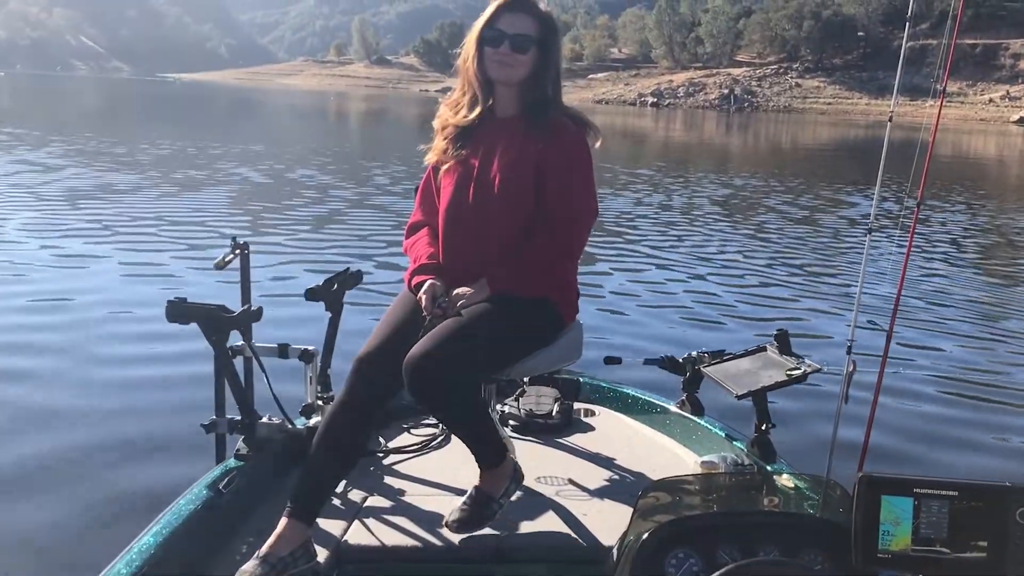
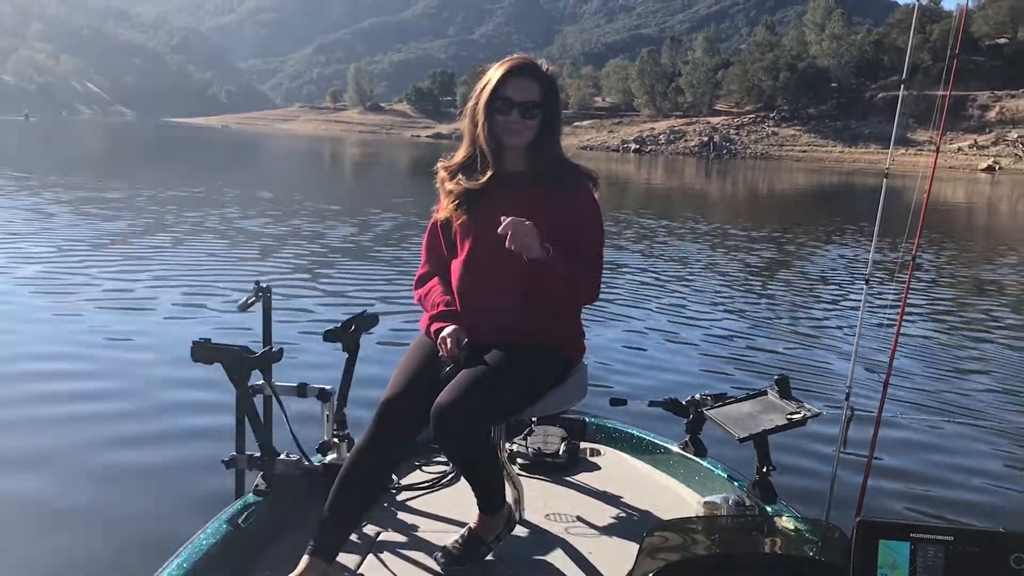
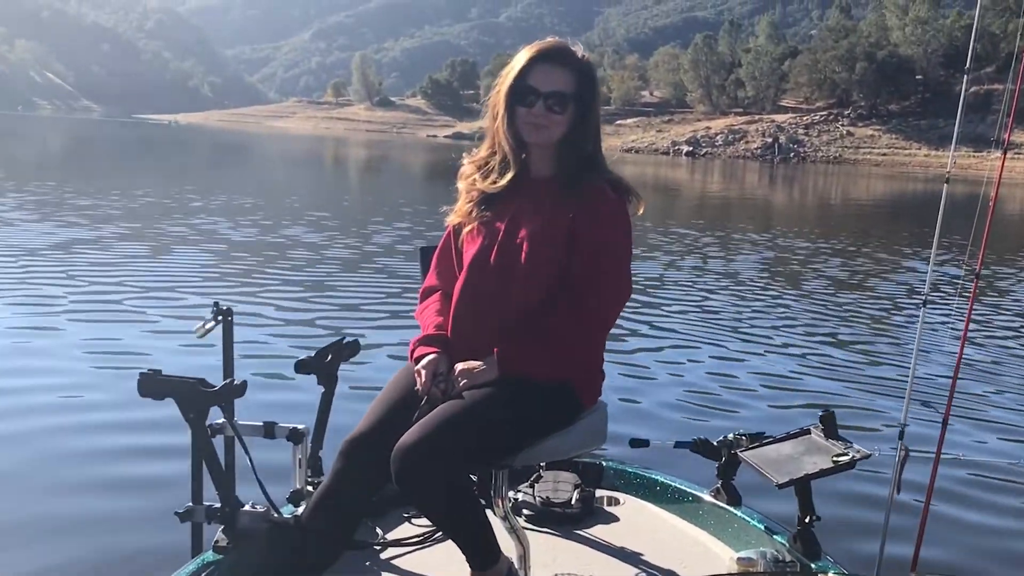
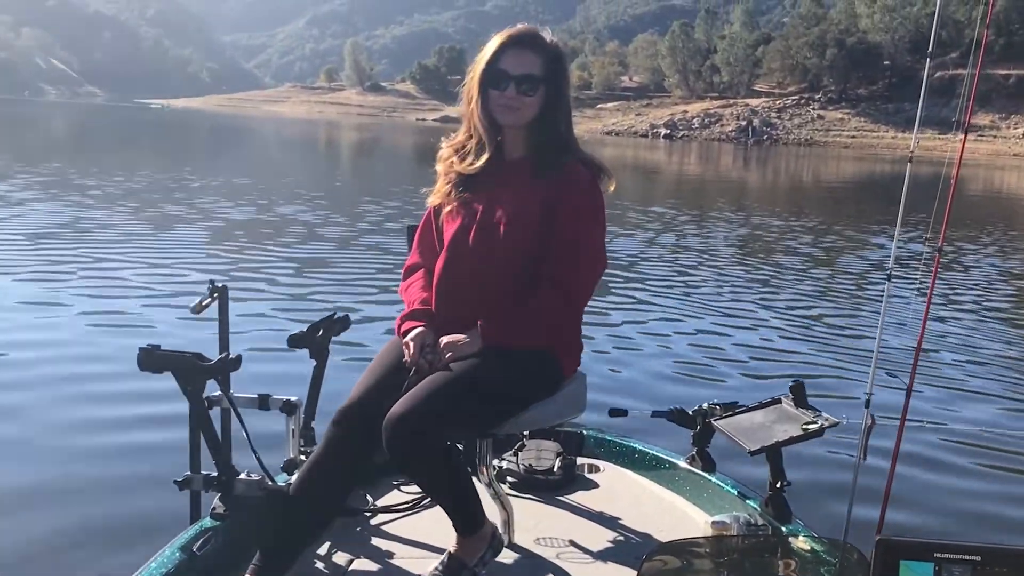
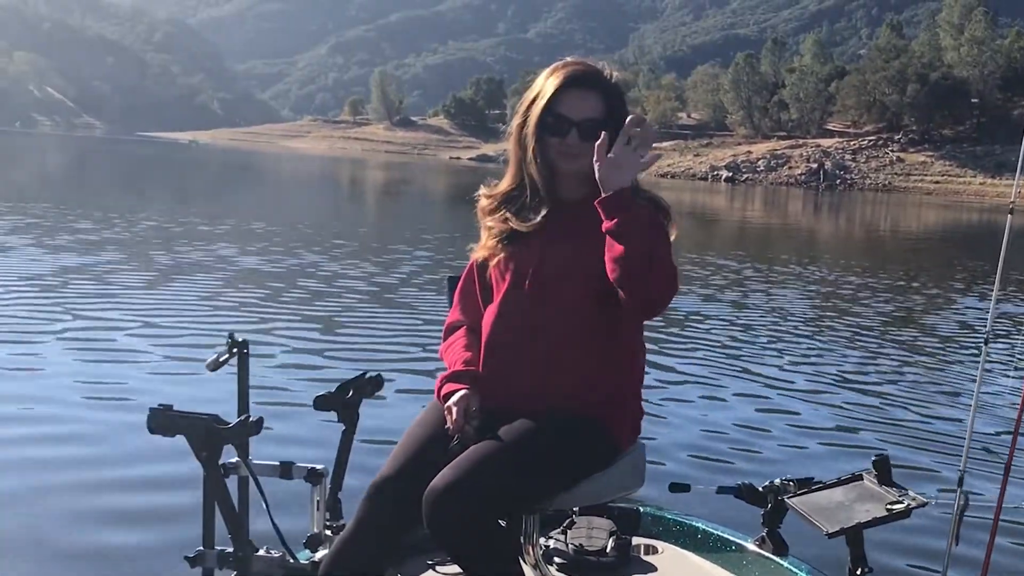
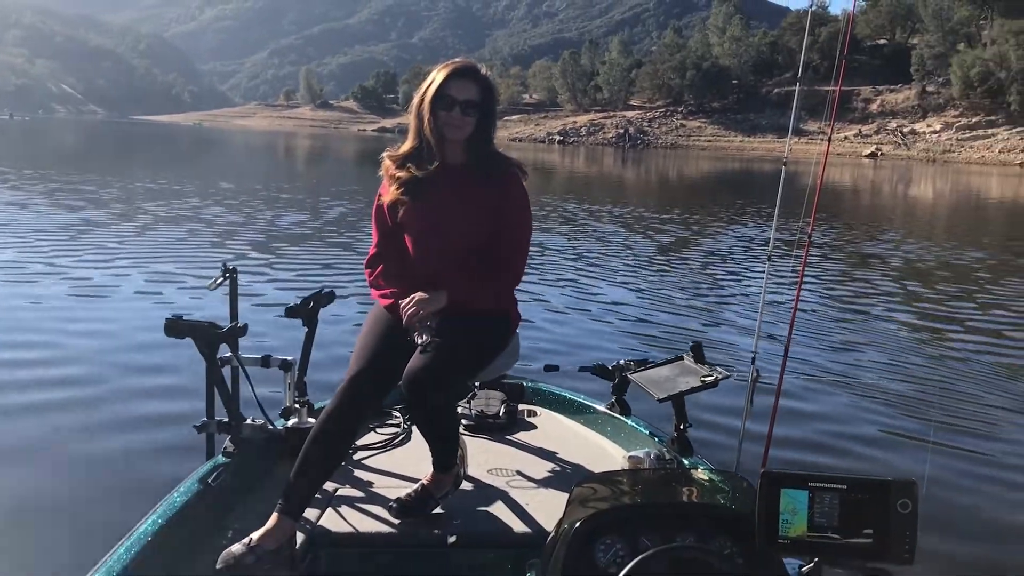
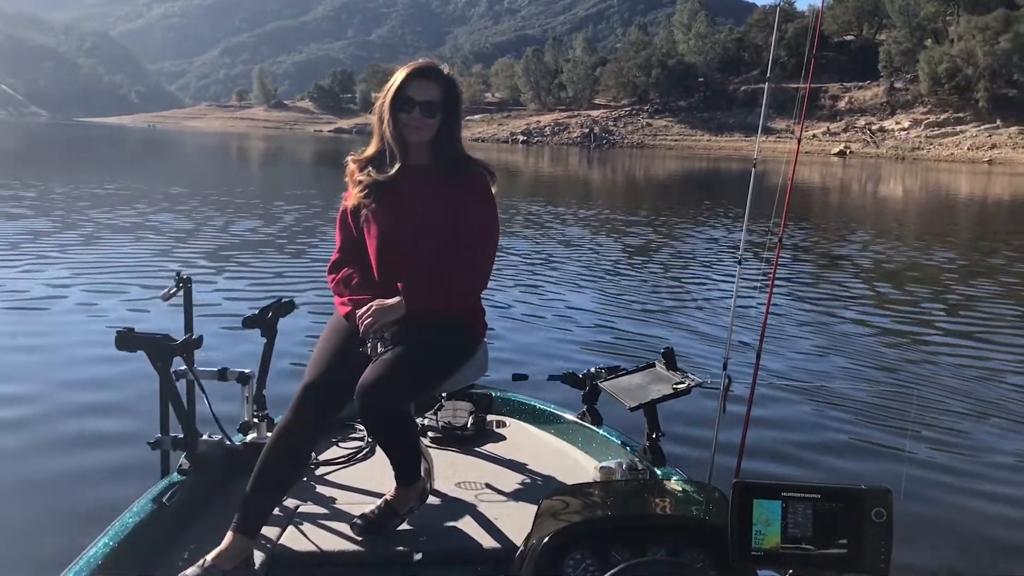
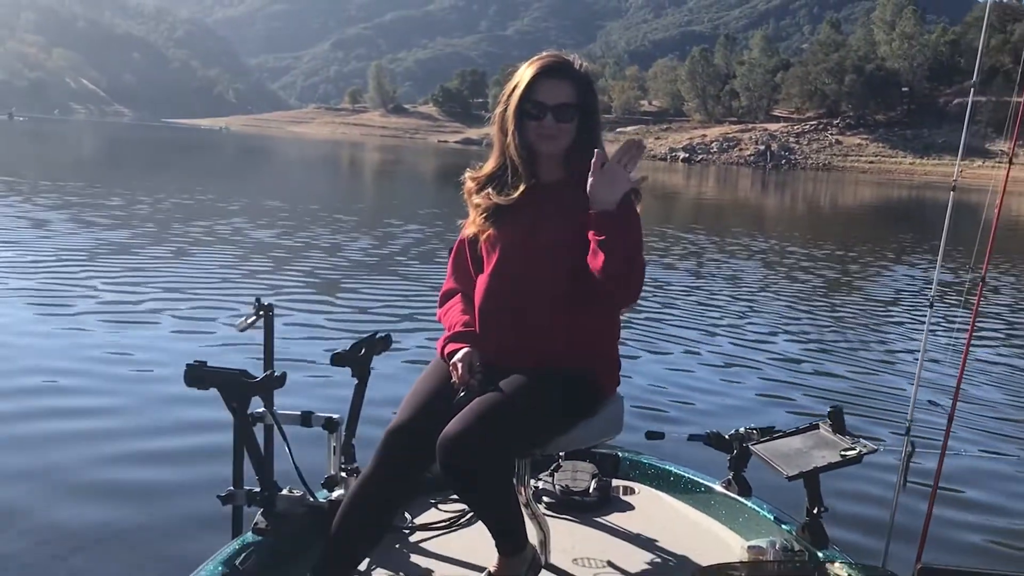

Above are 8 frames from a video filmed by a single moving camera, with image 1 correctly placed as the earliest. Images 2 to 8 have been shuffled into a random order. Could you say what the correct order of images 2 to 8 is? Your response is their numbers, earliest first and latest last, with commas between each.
4, 3, 5, 8, 2, 6, 7
